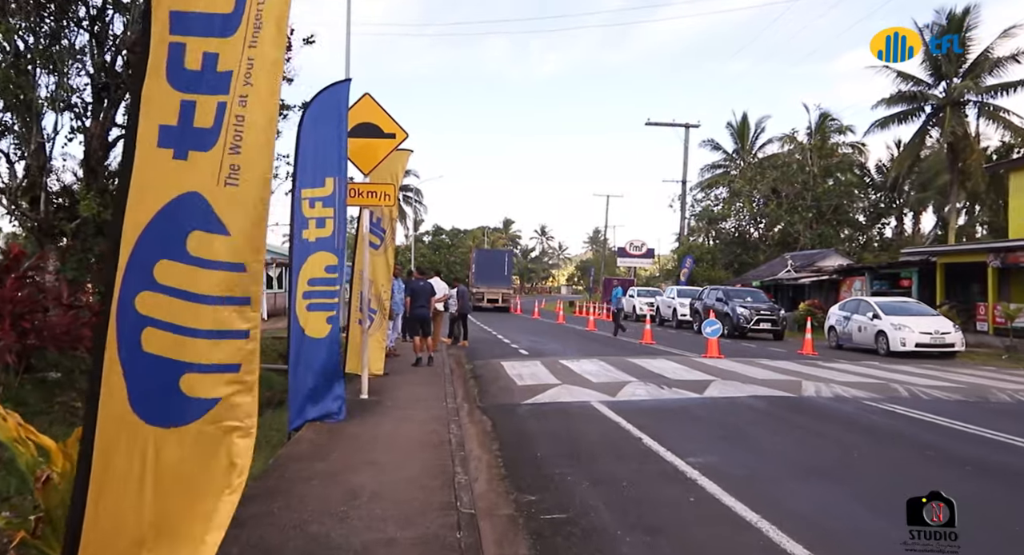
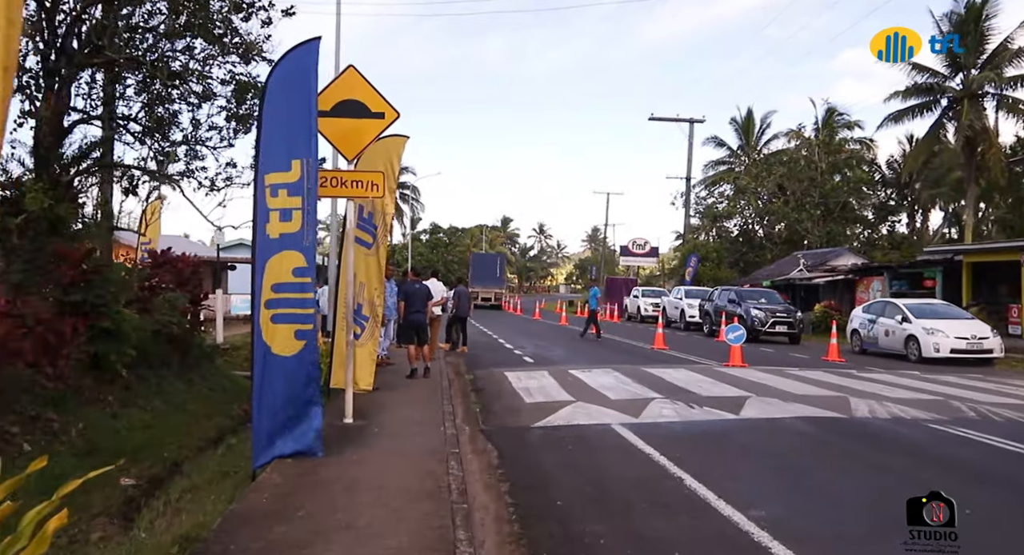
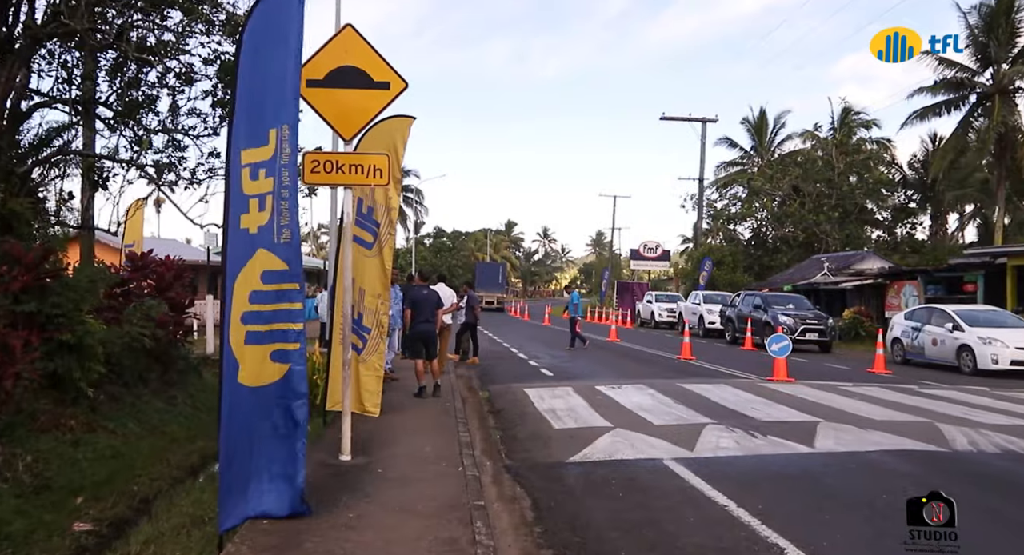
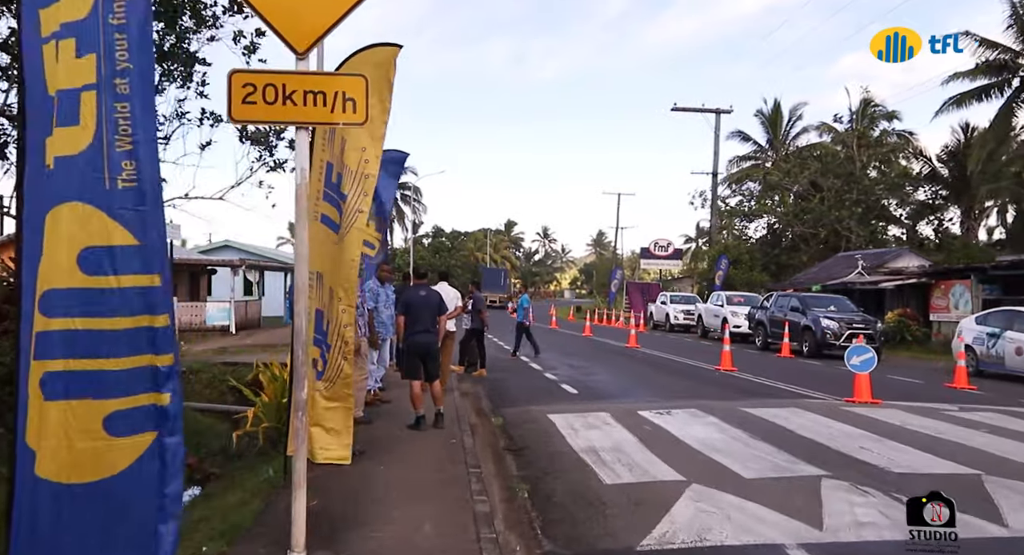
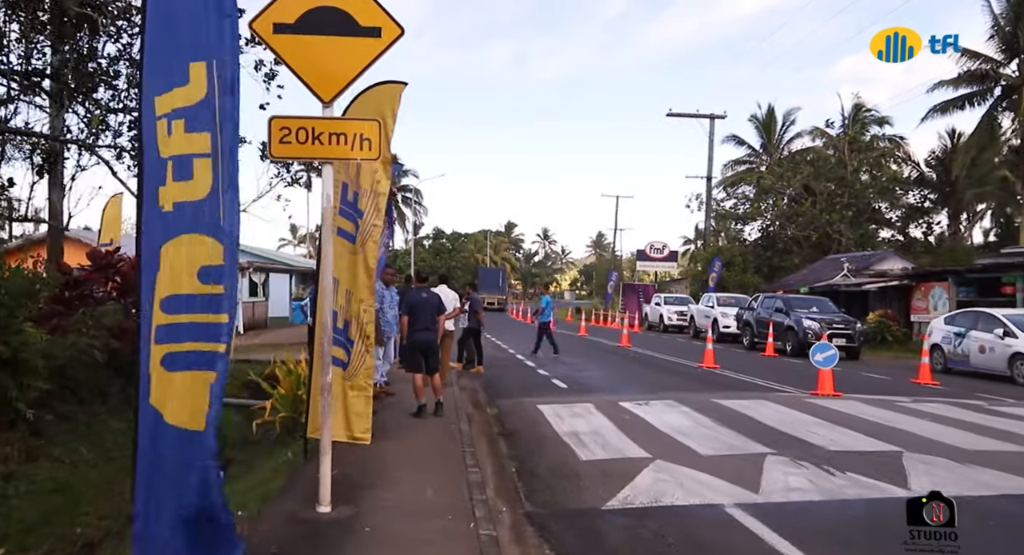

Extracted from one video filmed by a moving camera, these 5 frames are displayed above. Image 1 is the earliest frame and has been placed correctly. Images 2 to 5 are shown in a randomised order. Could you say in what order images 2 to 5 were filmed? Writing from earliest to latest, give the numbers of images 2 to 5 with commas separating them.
2, 3, 5, 4
